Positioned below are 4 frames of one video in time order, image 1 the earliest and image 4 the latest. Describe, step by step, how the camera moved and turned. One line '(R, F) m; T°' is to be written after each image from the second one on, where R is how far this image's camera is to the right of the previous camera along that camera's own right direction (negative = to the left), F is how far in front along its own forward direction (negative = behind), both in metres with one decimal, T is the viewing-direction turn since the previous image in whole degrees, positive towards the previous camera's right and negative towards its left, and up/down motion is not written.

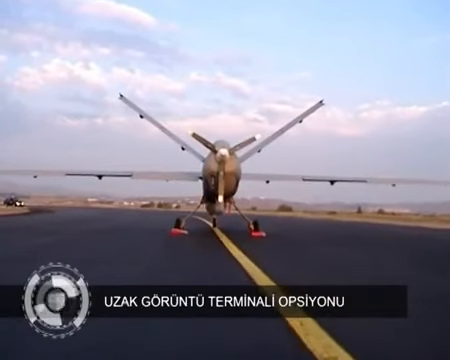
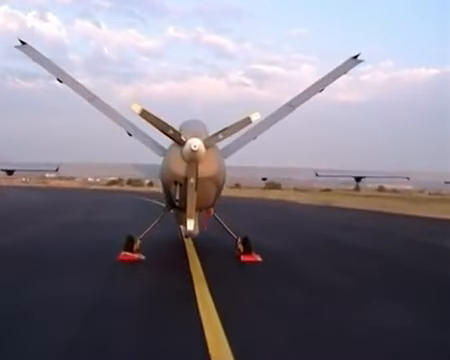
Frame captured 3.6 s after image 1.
(0.0, +2.7) m; +2°
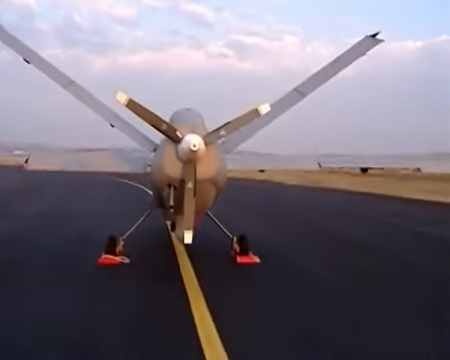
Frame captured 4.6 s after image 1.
(+0.4, +0.5) m; -7°
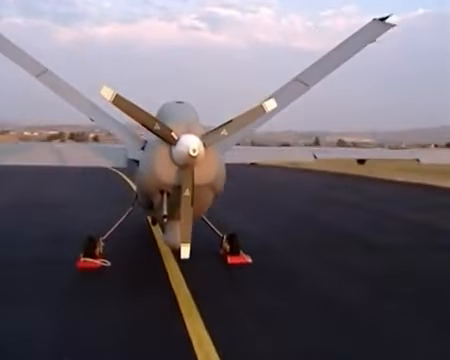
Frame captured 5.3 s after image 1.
(-0.2, +0.4) m; +3°
